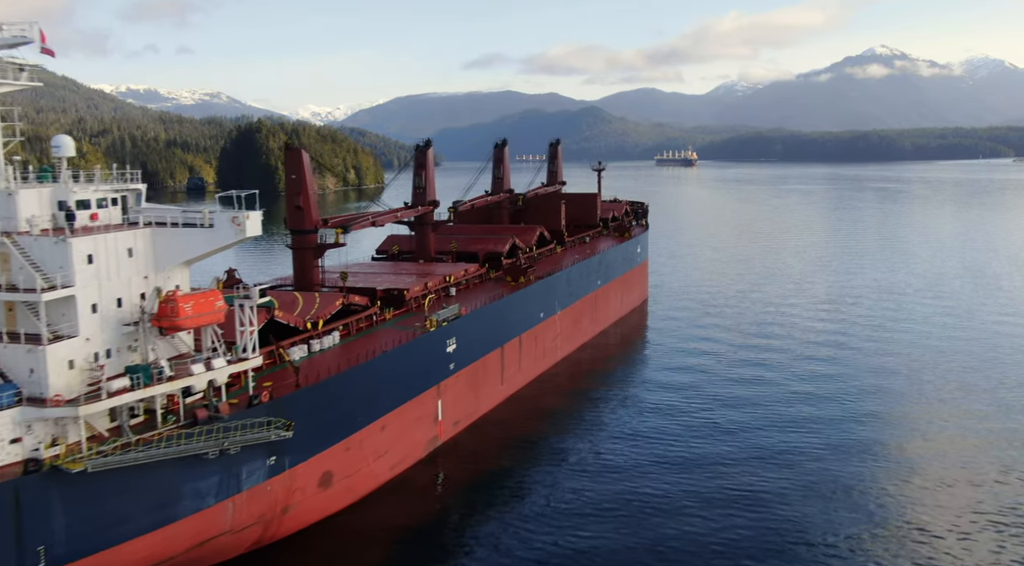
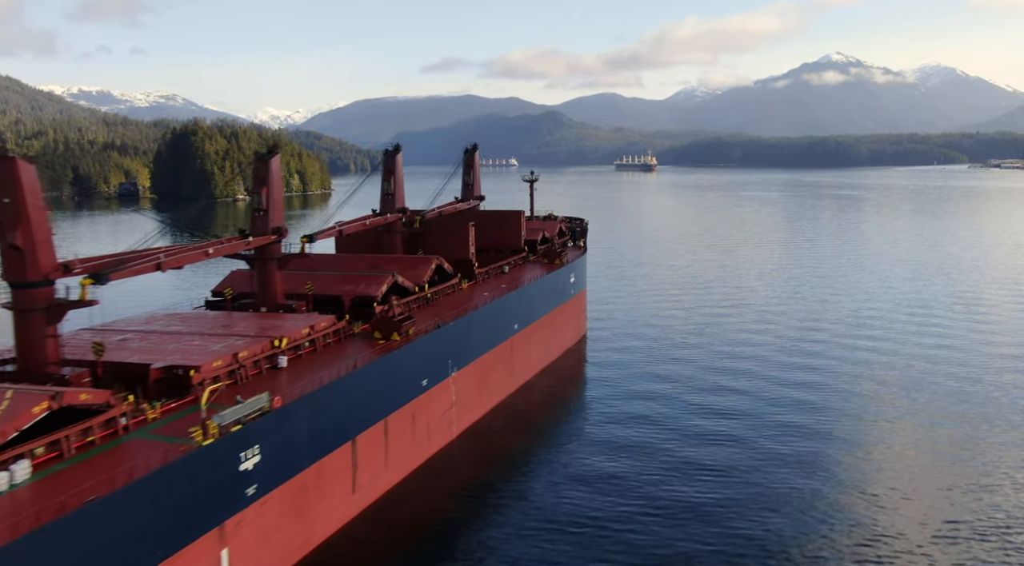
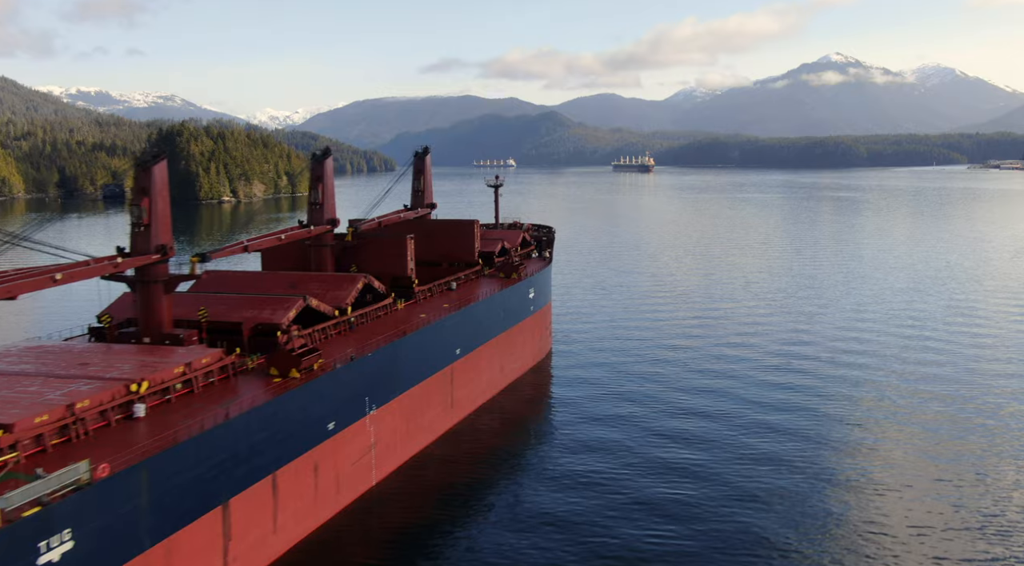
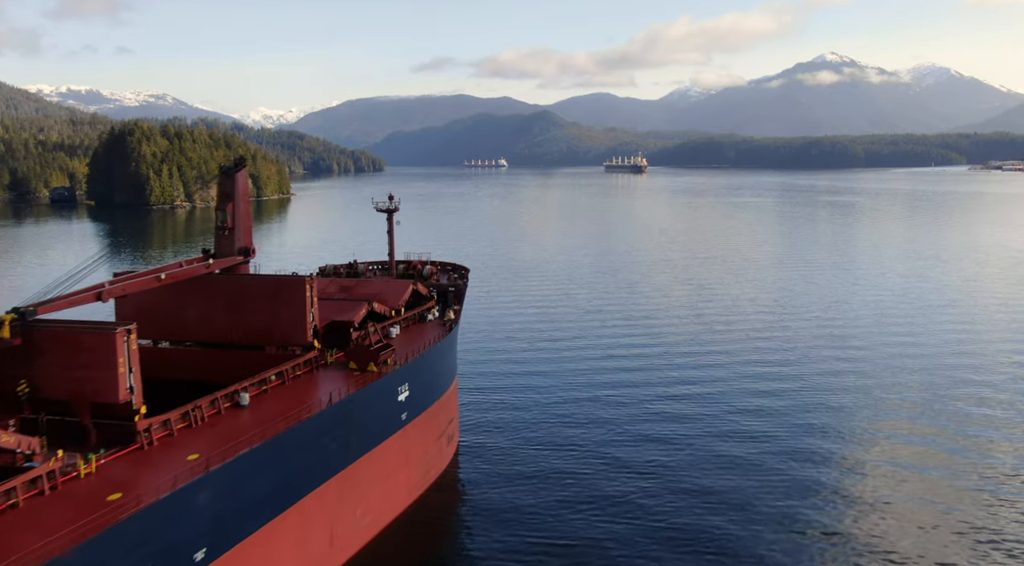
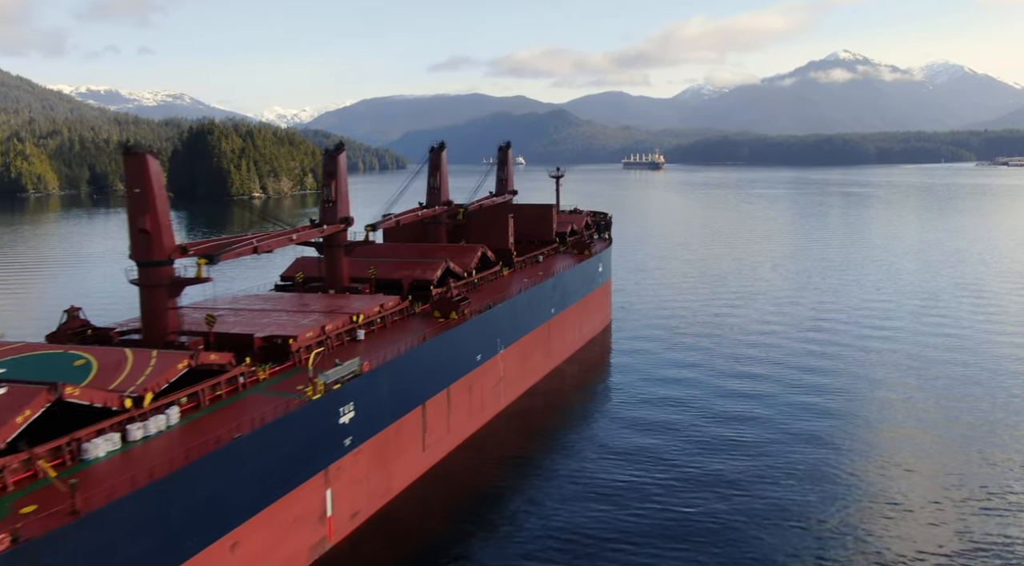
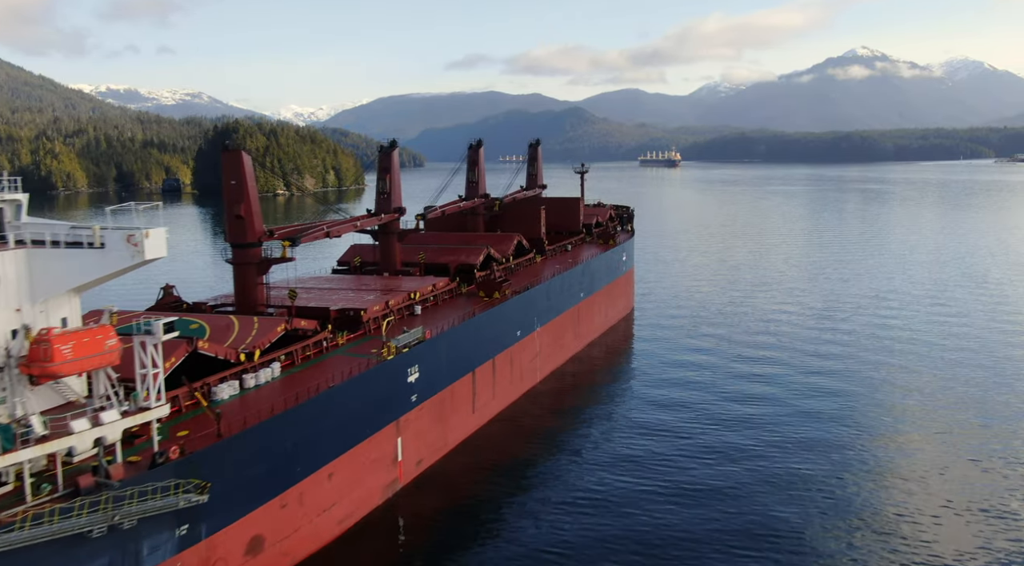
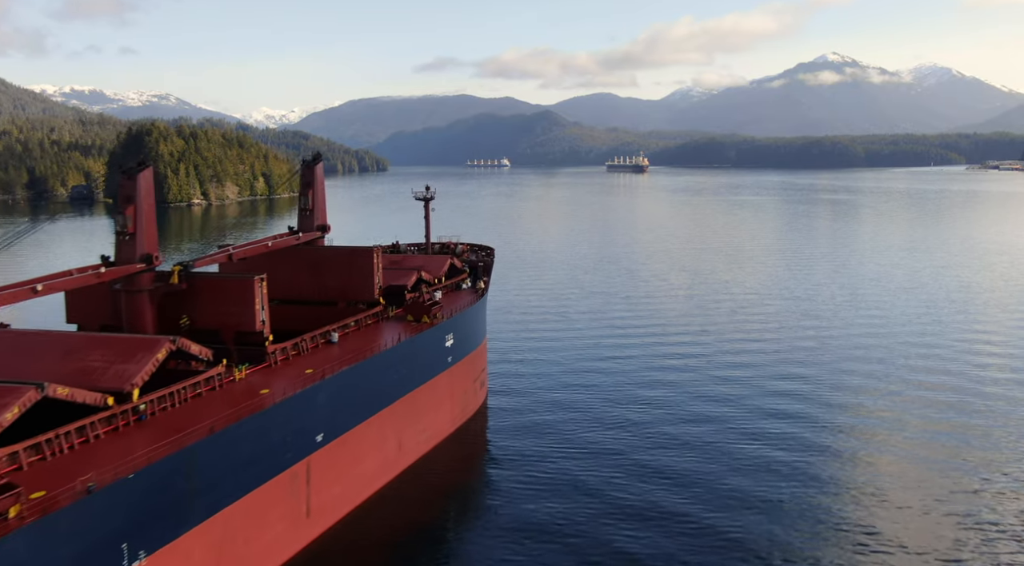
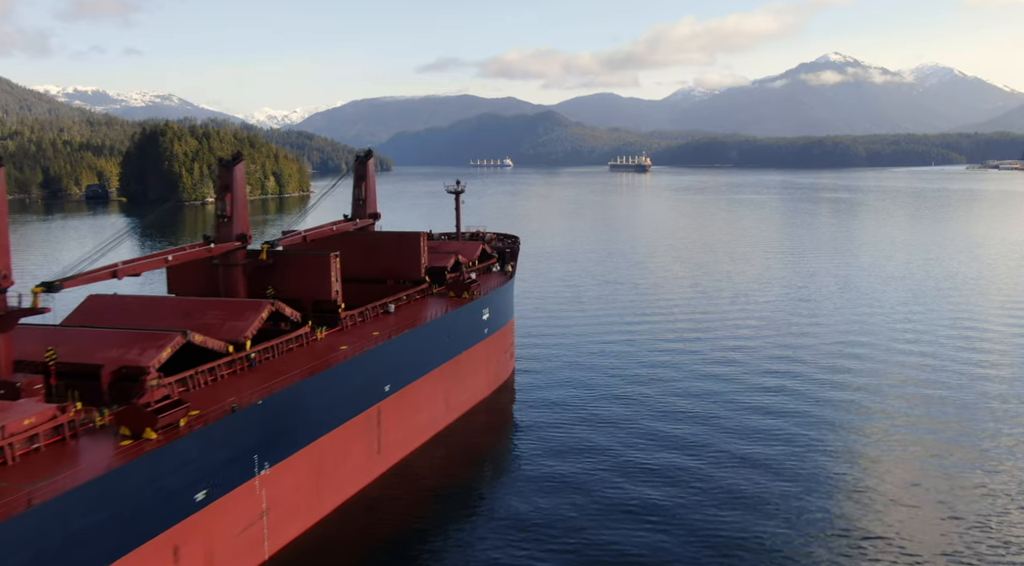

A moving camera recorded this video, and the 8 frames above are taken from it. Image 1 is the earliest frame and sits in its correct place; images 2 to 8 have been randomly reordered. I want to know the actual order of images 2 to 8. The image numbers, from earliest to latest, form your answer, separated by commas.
6, 5, 2, 3, 8, 7, 4
